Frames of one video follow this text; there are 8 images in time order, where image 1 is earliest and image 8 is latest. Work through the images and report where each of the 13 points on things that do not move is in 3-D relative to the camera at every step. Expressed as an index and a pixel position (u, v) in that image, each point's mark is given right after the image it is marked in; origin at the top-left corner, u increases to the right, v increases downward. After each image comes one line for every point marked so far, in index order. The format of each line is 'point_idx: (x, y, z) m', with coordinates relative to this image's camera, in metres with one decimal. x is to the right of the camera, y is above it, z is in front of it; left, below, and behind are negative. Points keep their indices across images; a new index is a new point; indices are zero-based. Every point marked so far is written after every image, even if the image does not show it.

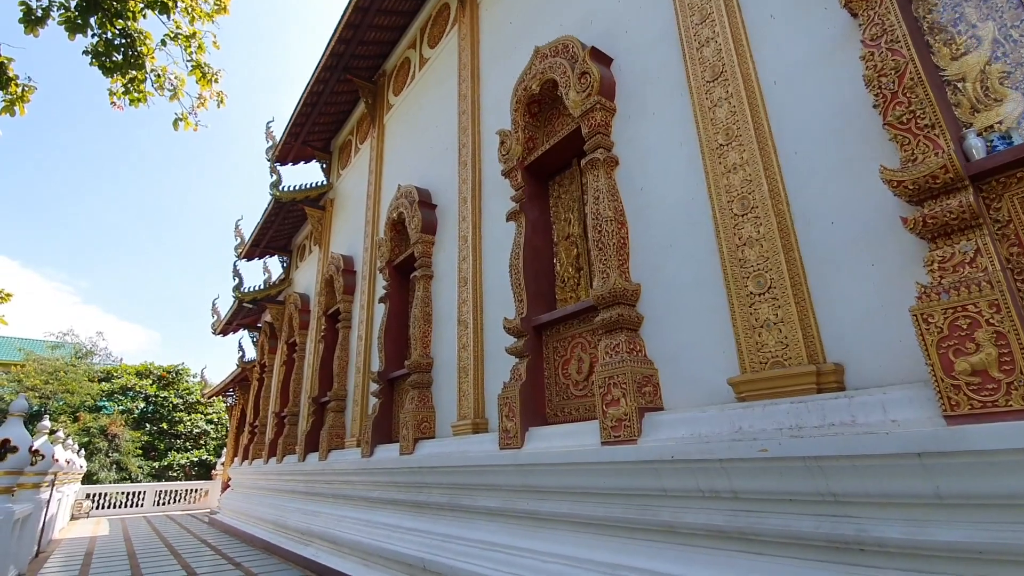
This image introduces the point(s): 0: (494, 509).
0: (-0.1, -1.1, +2.5) m
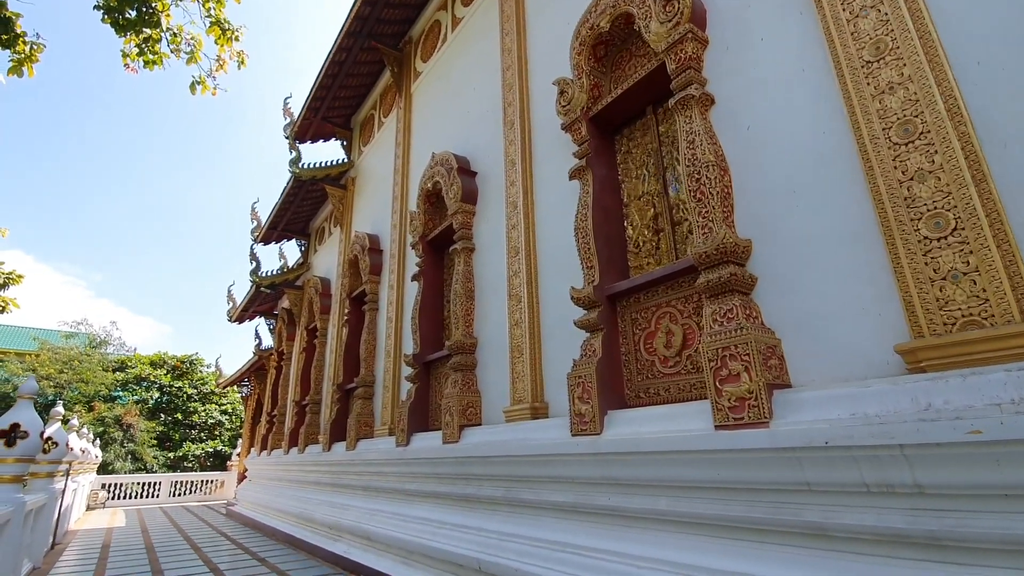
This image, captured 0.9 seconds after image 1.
0: (+0.2, -0.9, +2.2) m
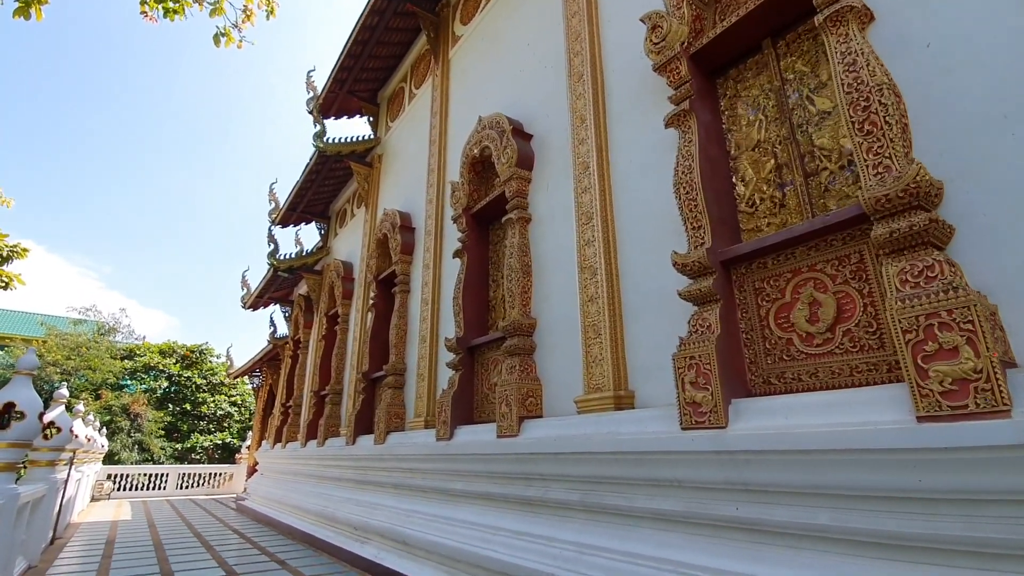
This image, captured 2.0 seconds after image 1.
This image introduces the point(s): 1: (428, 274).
0: (+0.5, -0.8, +1.8) m
1: (-0.6, +0.1, +4.0) m
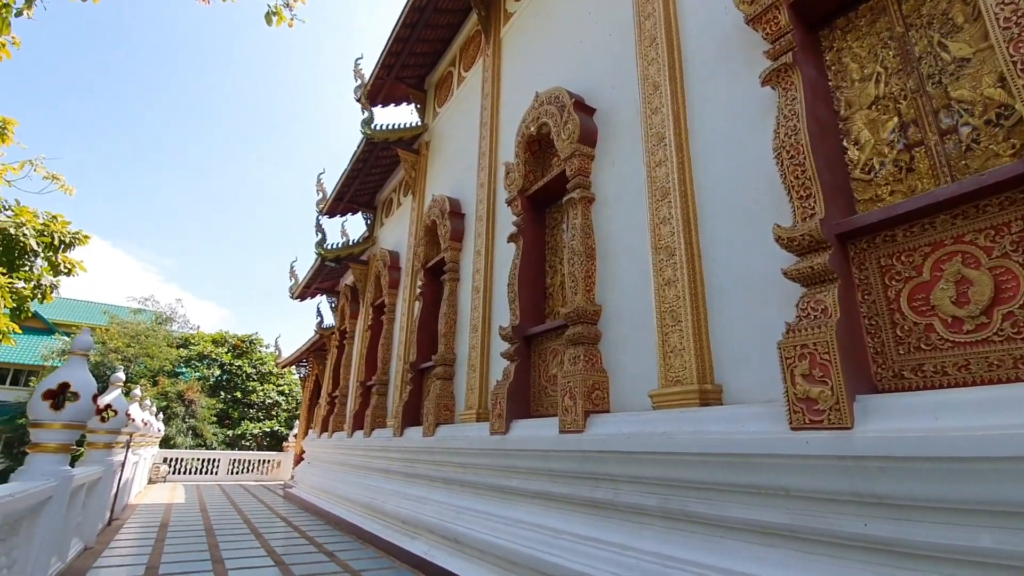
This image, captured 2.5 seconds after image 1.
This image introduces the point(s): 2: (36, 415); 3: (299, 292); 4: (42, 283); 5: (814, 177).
0: (+0.8, -0.7, +1.5) m
1: (-0.2, +0.2, +3.8) m
2: (-2.1, -0.6, +2.3) m
3: (-3.4, -0.1, +8.2) m
4: (-4.2, 0.0, +4.7) m
5: (+1.0, +0.4, +1.7) m
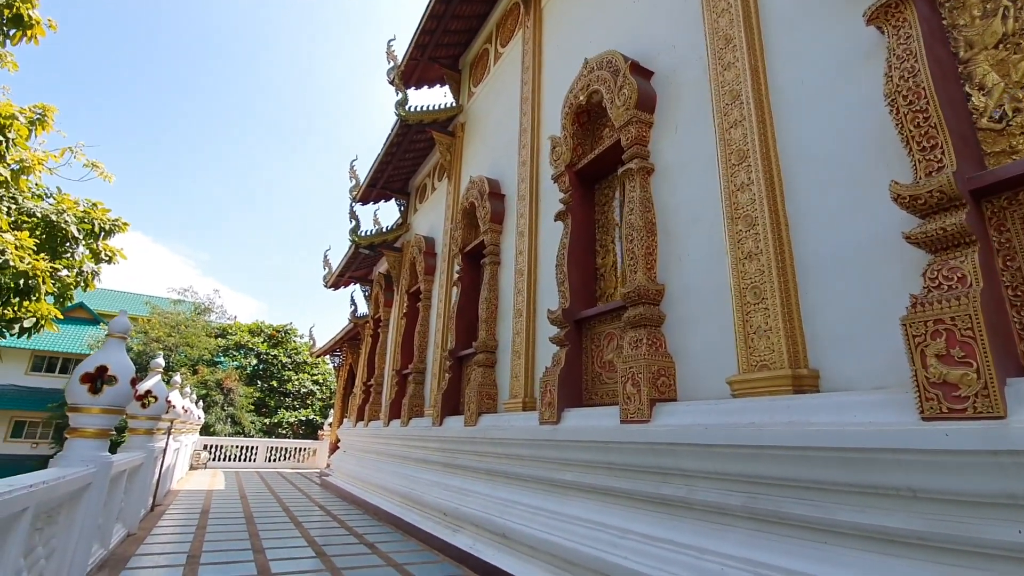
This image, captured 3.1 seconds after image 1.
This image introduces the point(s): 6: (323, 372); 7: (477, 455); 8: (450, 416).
0: (+1.0, -0.6, +1.3) m
1: (+0.1, +0.3, +3.6) m
2: (-1.9, -0.5, +2.2) m
3: (-2.8, +0.1, +8.2) m
4: (-3.9, +0.2, +4.7) m
5: (+1.2, +0.5, +1.4) m
6: (-6.3, -2.8, +17.2) m
7: (-0.2, -1.1, +3.5) m
8: (-0.5, -1.0, +4.2) m
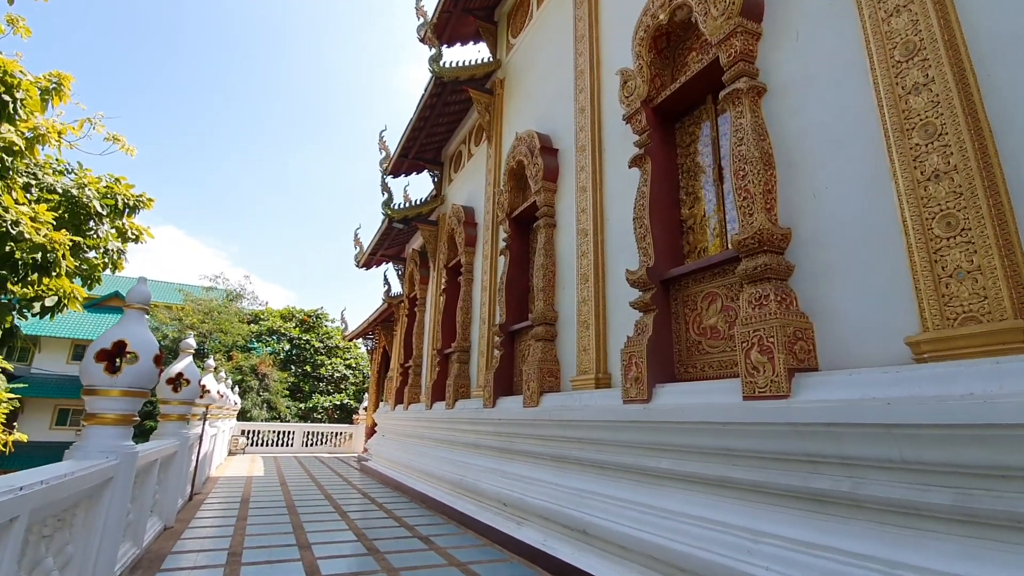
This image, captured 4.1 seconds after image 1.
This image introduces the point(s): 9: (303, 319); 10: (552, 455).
0: (+1.3, -0.4, +0.9) m
1: (+0.5, +0.6, +3.2) m
2: (-1.5, -0.3, +1.9) m
3: (-2.2, +0.4, +7.8) m
4: (-3.4, +0.3, +4.4) m
5: (+1.4, +0.6, +0.9) m
6: (-5.2, -2.2, +17.1) m
7: (+0.2, -0.9, +3.1) m
8: (-0.1, -0.8, +3.8) m
9: (-6.8, -1.0, +16.6) m
10: (+0.2, -0.9, +2.9) m
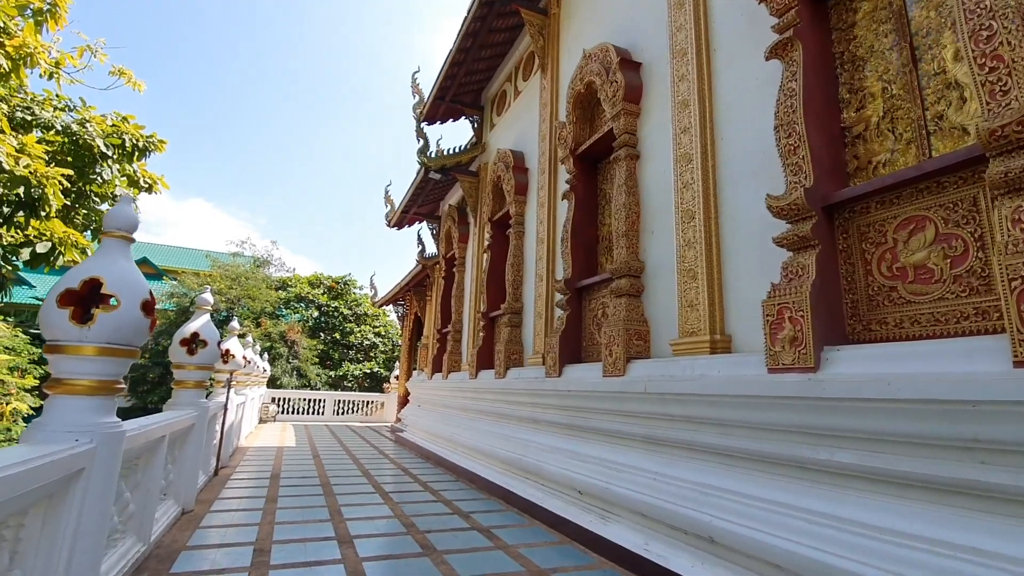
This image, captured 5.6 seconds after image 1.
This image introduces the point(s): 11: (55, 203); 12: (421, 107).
0: (+1.6, -0.3, +0.2) m
1: (+0.8, +0.8, +2.5) m
2: (-1.2, -0.1, +1.4) m
3: (-1.6, +1.0, +7.3) m
4: (-3.0, +0.7, +3.9) m
5: (+1.7, +0.8, +0.2) m
6: (-4.2, -1.2, +16.8) m
7: (+0.6, -0.6, +2.5) m
8: (+0.4, -0.5, +3.2) m
9: (-5.8, 0.0, +16.3) m
10: (+0.6, -0.7, +2.4) m
11: (-2.4, +0.4, +2.7) m
12: (-1.0, +2.1, +5.9) m
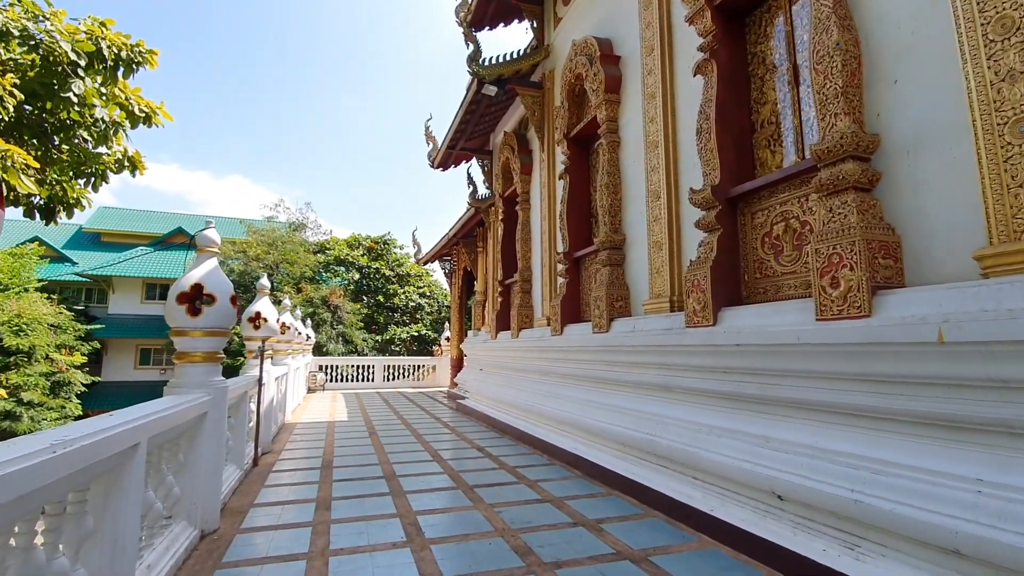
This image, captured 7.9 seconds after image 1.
0: (+1.9, -0.1, -0.8) m
1: (+1.3, +1.2, +1.4) m
2: (-0.8, +0.1, +0.5) m
3: (-0.9, +1.6, +6.3) m
4: (-2.4, +1.0, +3.1) m
5: (+2.0, +1.0, -0.9) m
6: (-2.7, +0.1, +16.1) m
7: (+1.1, -0.3, +1.5) m
8: (+0.9, -0.1, +2.3) m
9: (-4.3, +1.2, +15.7) m
10: (+1.1, -0.3, +1.4) m
11: (-1.9, +0.7, +1.9) m
12: (-0.4, +2.6, +4.8) m
